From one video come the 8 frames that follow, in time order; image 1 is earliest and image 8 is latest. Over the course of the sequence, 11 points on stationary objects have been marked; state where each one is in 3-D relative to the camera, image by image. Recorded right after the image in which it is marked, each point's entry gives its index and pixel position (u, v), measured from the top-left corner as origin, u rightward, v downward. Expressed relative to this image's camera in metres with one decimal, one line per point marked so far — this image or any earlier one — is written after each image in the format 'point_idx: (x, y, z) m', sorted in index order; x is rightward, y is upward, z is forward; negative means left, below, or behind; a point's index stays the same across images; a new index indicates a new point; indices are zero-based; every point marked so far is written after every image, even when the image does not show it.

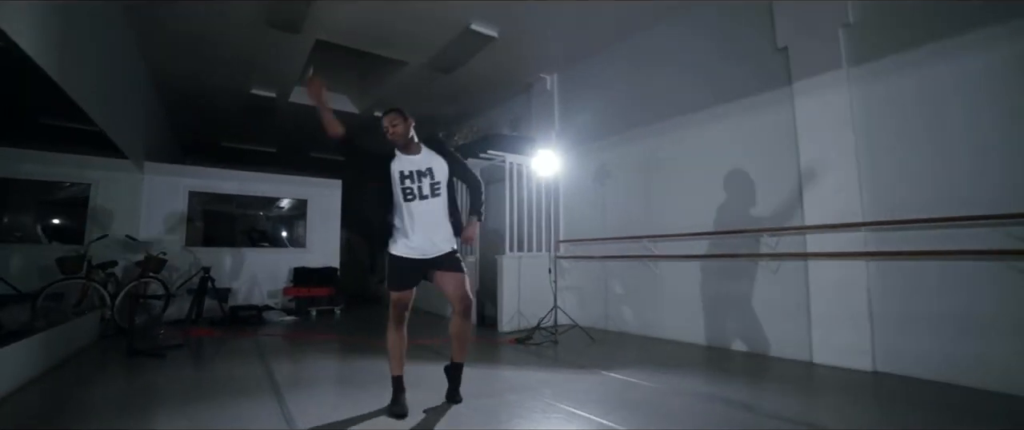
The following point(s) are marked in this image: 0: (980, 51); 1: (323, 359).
0: (+2.6, +0.9, +2.5) m
1: (-1.6, -1.2, +3.7) m
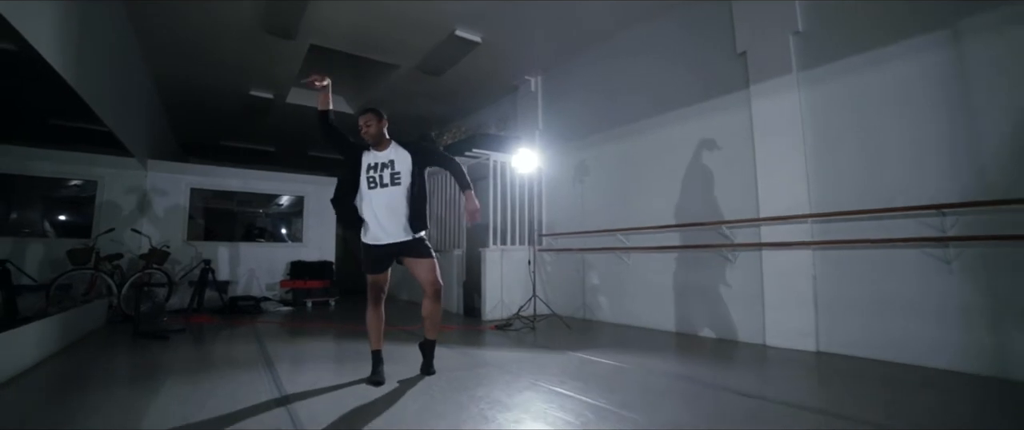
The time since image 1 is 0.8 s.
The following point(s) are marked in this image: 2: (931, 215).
0: (+2.5, +1.0, +2.8) m
1: (-1.7, -1.1, +4.0) m
2: (+2.5, 0.0, +2.7) m
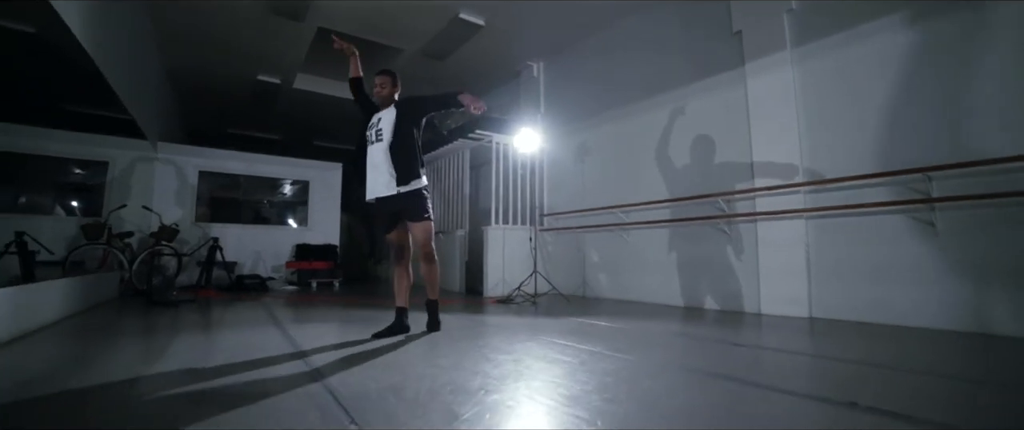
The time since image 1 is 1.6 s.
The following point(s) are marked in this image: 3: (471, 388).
0: (+2.5, +1.2, +2.9) m
1: (-1.7, -0.9, +4.1) m
2: (+2.5, +0.2, +2.8) m
3: (-0.2, -0.6, +1.7) m
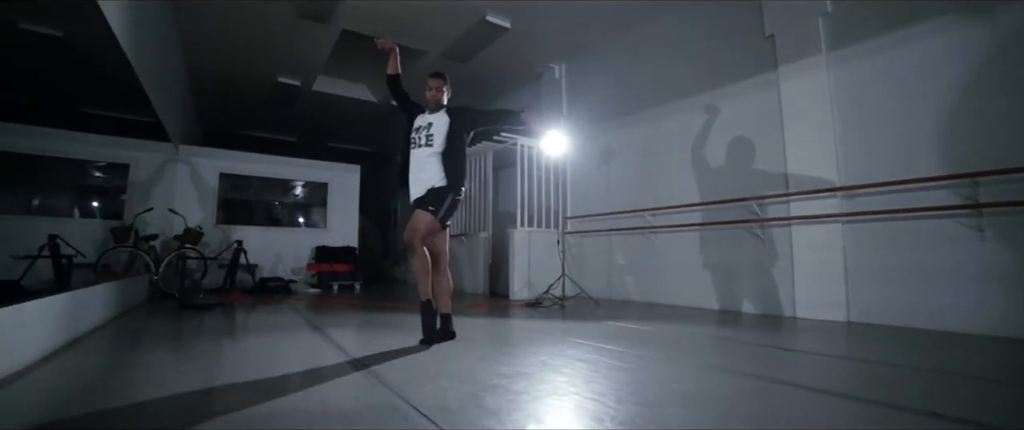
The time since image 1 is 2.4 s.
0: (+2.8, +1.2, +2.9) m
1: (-1.5, -0.9, +4.1) m
2: (+2.8, +0.2, +2.8) m
3: (+0.1, -0.7, +1.7) m
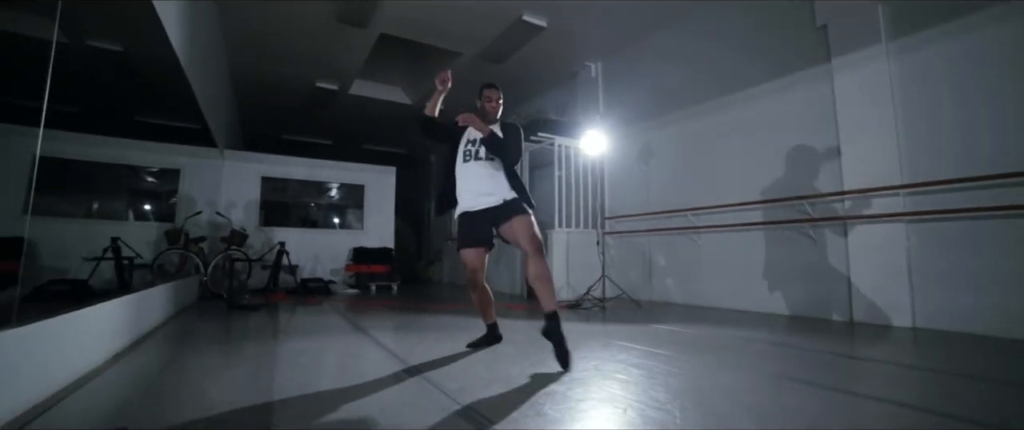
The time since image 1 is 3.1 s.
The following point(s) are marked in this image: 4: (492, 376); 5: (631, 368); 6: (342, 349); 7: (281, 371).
0: (+3.0, +1.2, +2.7) m
1: (-1.1, -1.0, +4.1) m
2: (+3.1, +0.2, +2.6) m
3: (+0.3, -0.7, +1.6) m
4: (-0.1, -0.7, +2.0) m
5: (+0.6, -0.7, +2.1) m
6: (-1.1, -0.8, +2.8) m
7: (-1.2, -0.8, +2.4) m
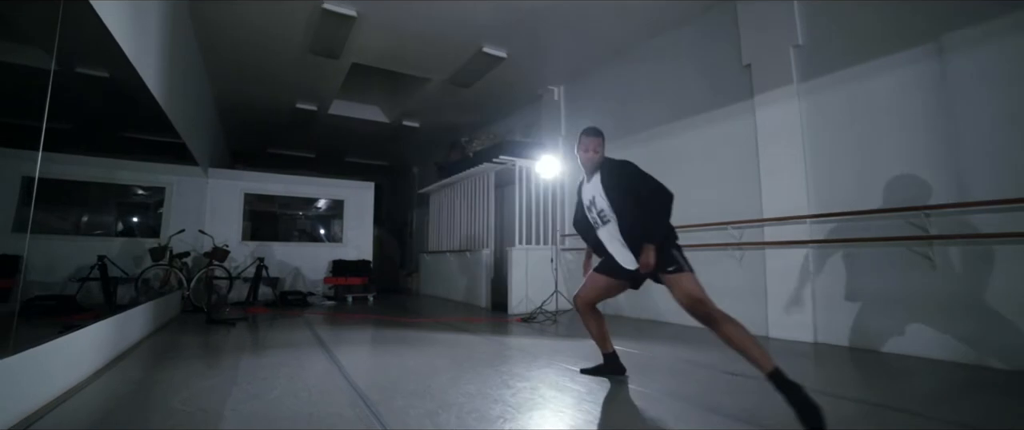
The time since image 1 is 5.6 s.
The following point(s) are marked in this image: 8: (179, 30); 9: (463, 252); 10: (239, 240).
0: (+2.6, +1.0, +3.0) m
1: (-1.5, -1.2, +4.4) m
2: (+2.6, 0.0, +2.9) m
3: (-0.1, -0.9, +1.9) m
4: (-0.5, -0.9, +2.4) m
5: (+0.1, -0.9, +2.4) m
6: (-1.5, -1.0, +3.1) m
7: (-1.6, -1.0, +2.7) m
8: (-3.2, +1.8, +4.3) m
9: (-0.7, -0.5, +6.3) m
10: (-4.2, -0.4, +6.8) m
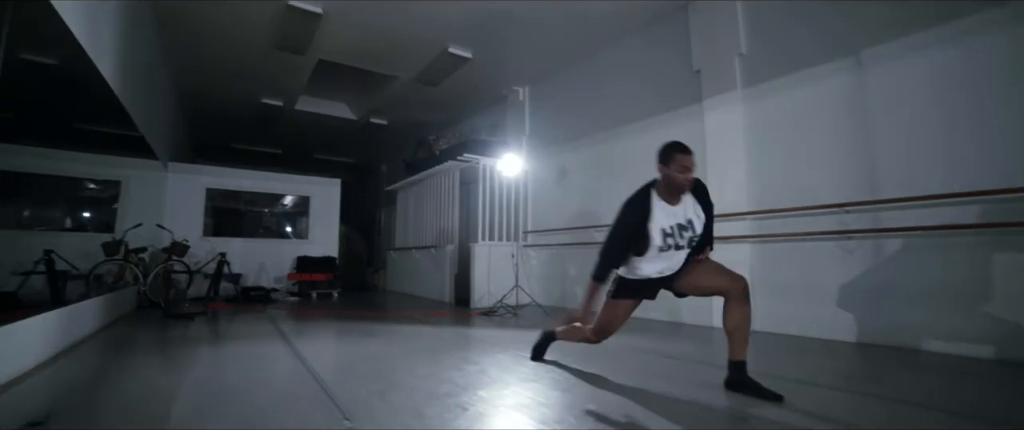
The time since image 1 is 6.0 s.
0: (+2.3, +1.0, +3.3) m
1: (-1.9, -1.1, +4.5) m
2: (+2.3, 0.0, +3.2) m
3: (-0.3, -0.8, +2.1) m
4: (-0.8, -0.9, +2.5) m
5: (-0.1, -0.9, +2.6) m
6: (-1.8, -1.0, +3.2) m
7: (-1.9, -1.0, +2.7) m
8: (-3.6, +1.8, +4.3) m
9: (-1.2, -0.5, +6.4) m
10: (-4.7, -0.3, +6.7) m
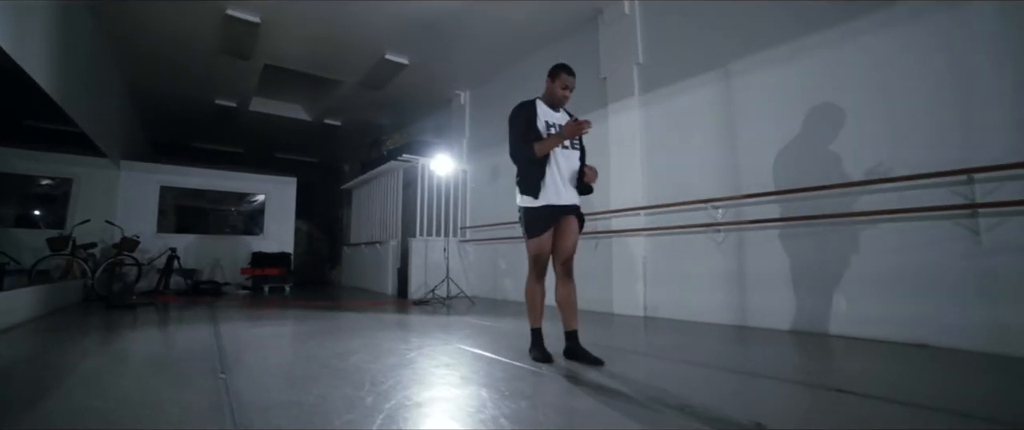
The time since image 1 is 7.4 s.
0: (+1.6, +1.0, +3.7) m
1: (-2.7, -1.1, +4.8) m
2: (+1.6, +0.1, +3.6) m
3: (-1.0, -0.8, +2.4) m
4: (-1.5, -0.8, +2.8) m
5: (-0.9, -0.8, +2.9) m
6: (-2.5, -0.9, +3.5) m
7: (-2.6, -0.9, +3.0) m
8: (-4.3, +1.9, +4.5) m
9: (-2.0, -0.4, +6.7) m
10: (-5.5, -0.3, +6.9) m
